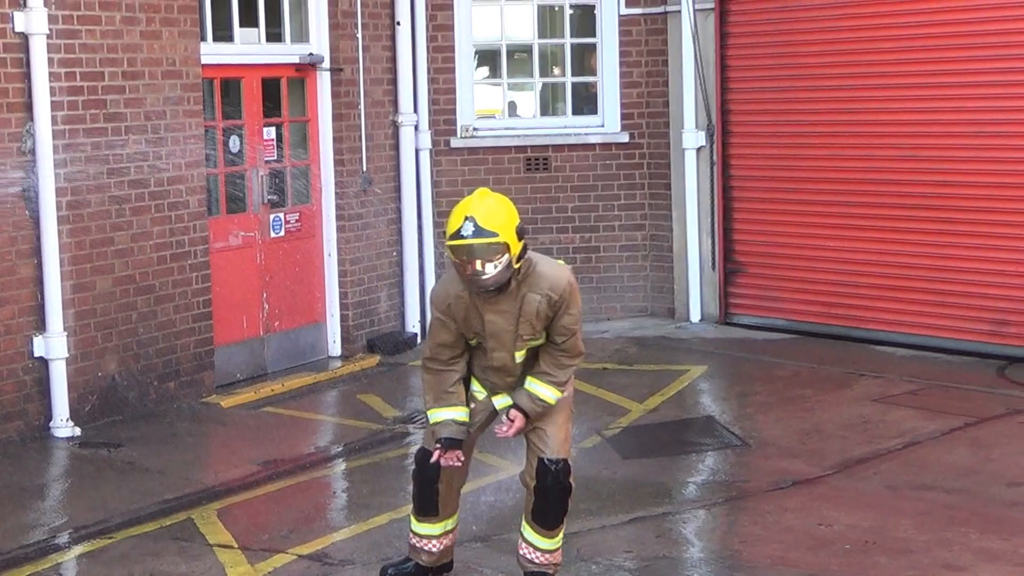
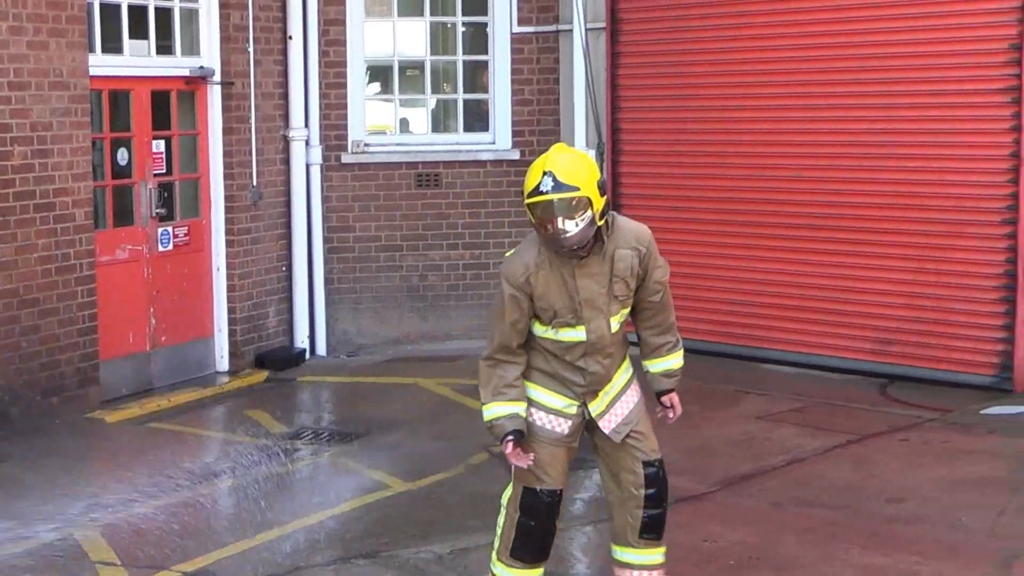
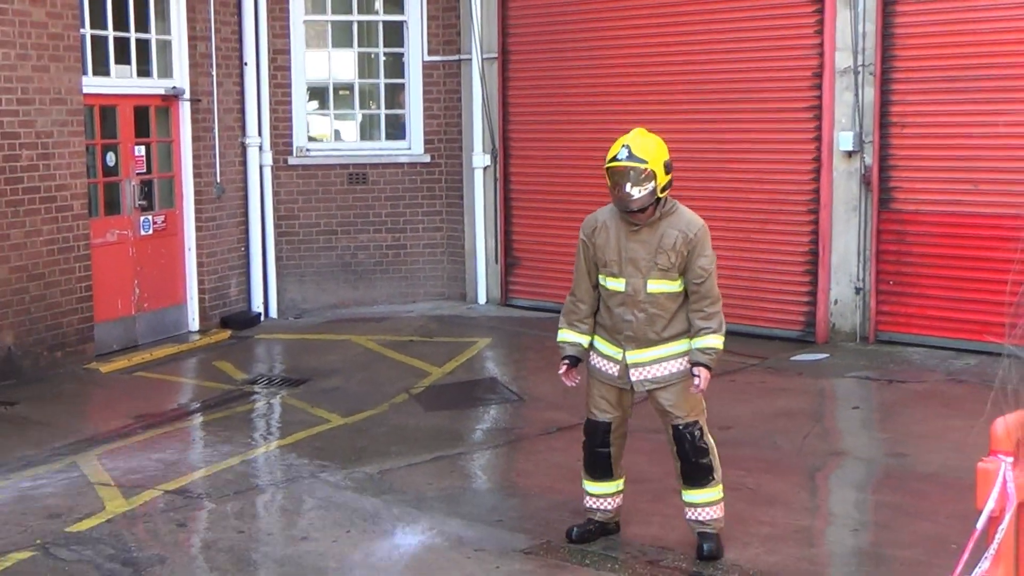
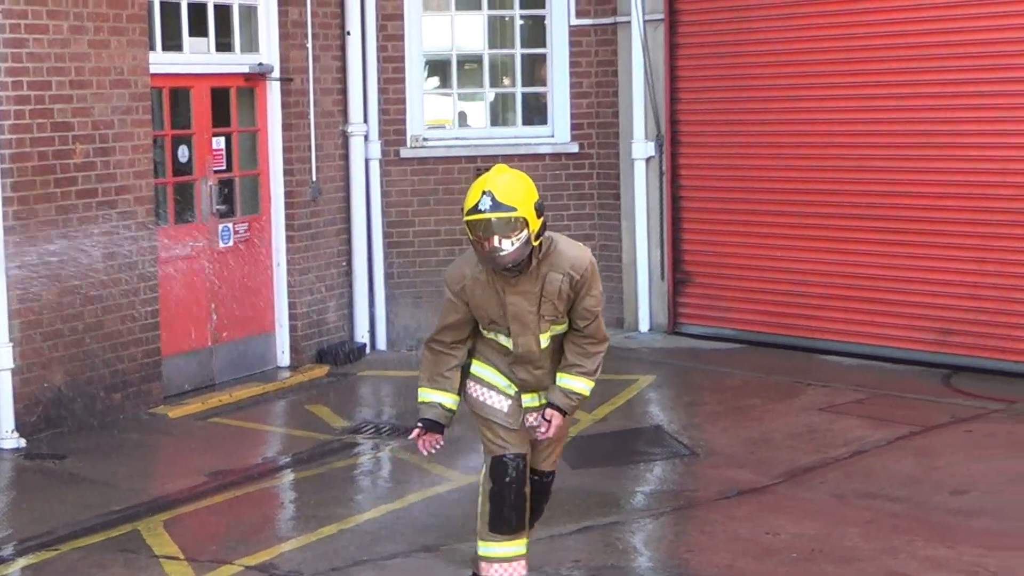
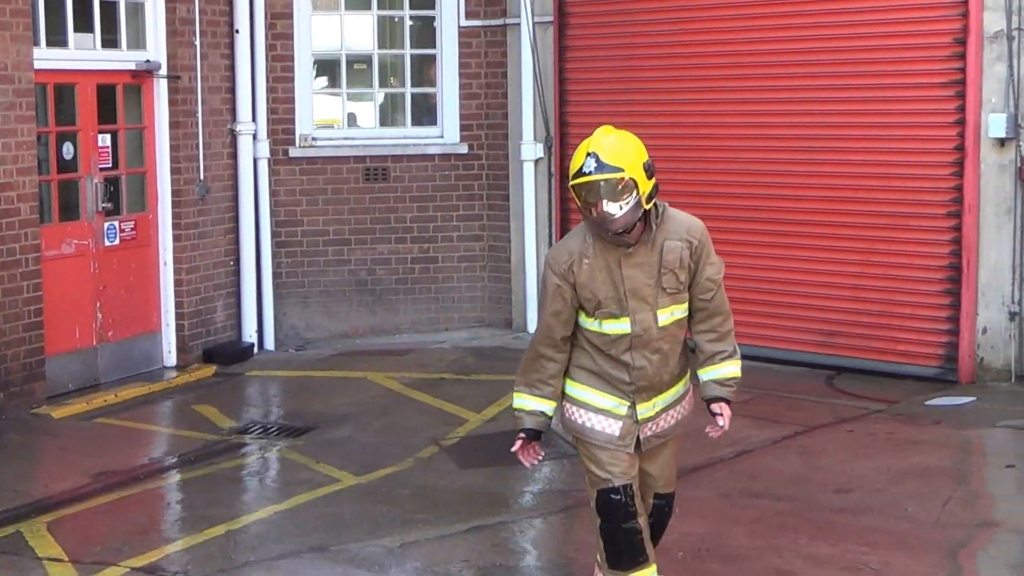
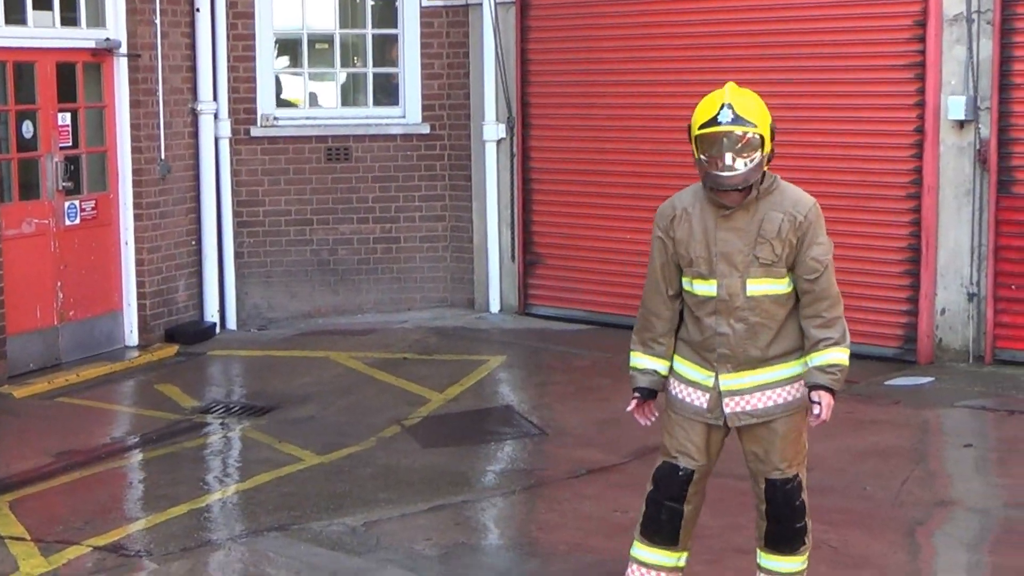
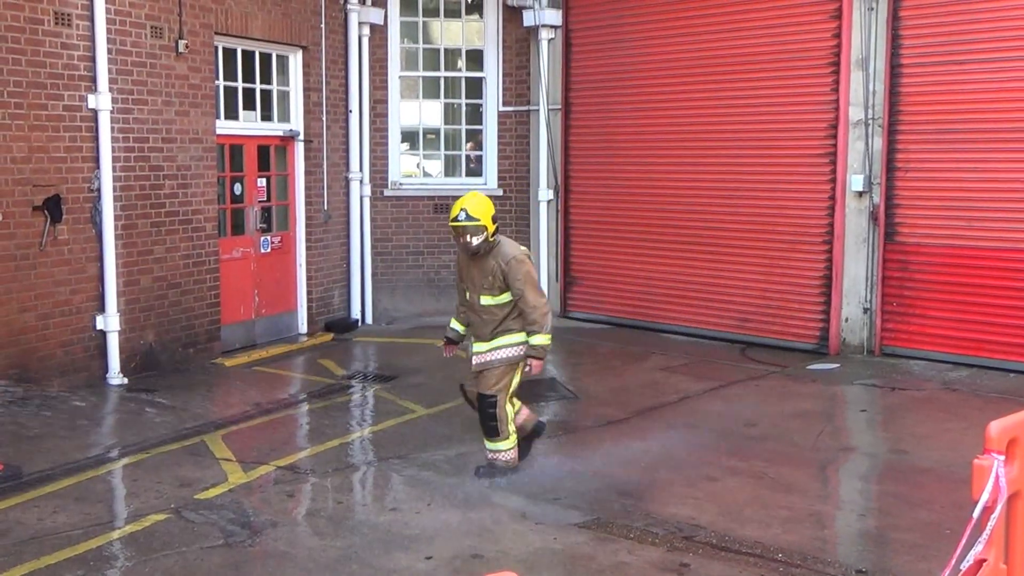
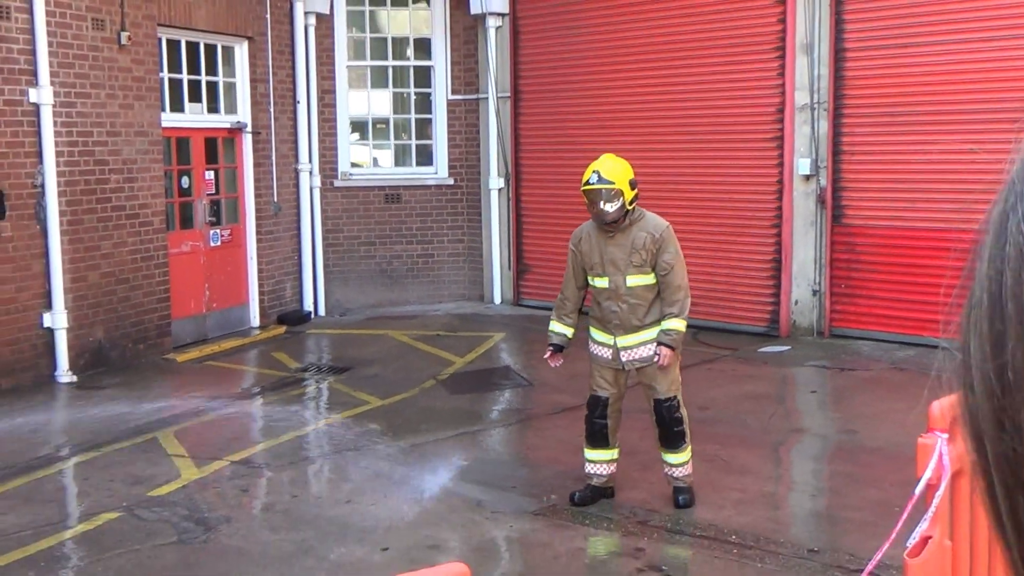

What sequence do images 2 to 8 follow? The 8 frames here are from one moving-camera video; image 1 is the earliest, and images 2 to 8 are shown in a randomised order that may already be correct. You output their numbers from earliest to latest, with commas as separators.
4, 2, 5, 6, 3, 8, 7
